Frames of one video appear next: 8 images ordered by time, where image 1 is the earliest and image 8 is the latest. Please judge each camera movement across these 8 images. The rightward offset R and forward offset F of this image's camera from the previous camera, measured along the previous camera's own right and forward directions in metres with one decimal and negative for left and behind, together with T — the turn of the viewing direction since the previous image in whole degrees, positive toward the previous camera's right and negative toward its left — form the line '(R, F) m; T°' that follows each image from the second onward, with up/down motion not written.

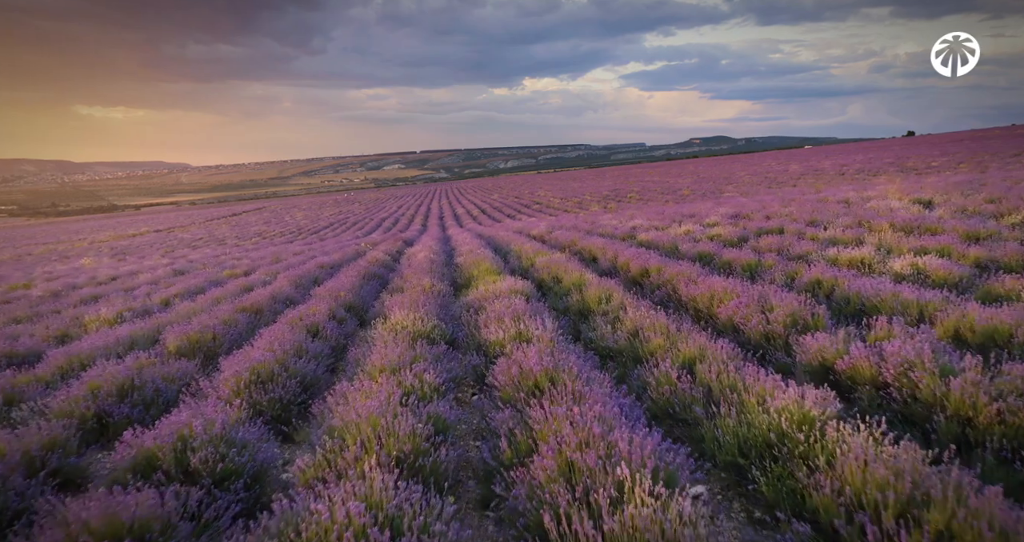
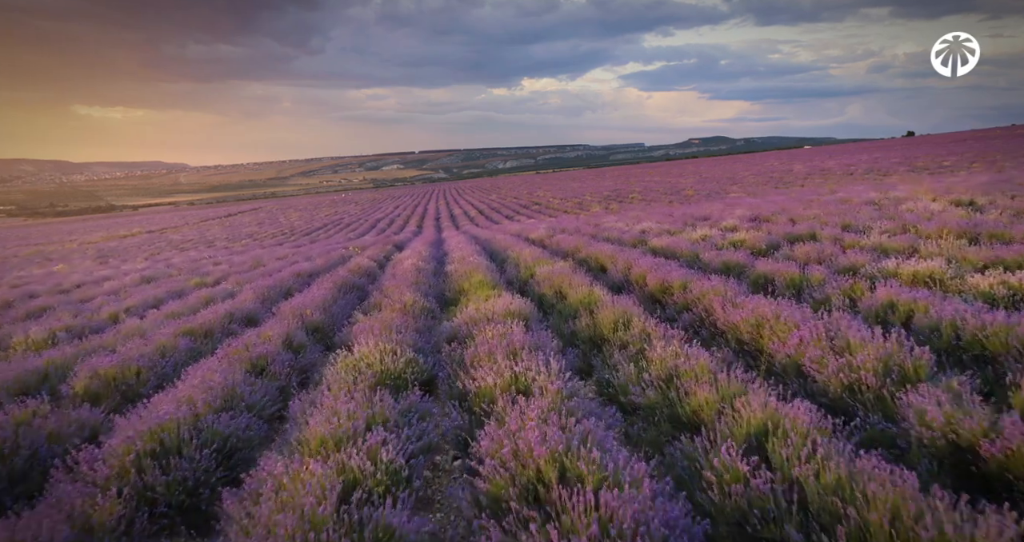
(0.0, +1.4) m; 0°
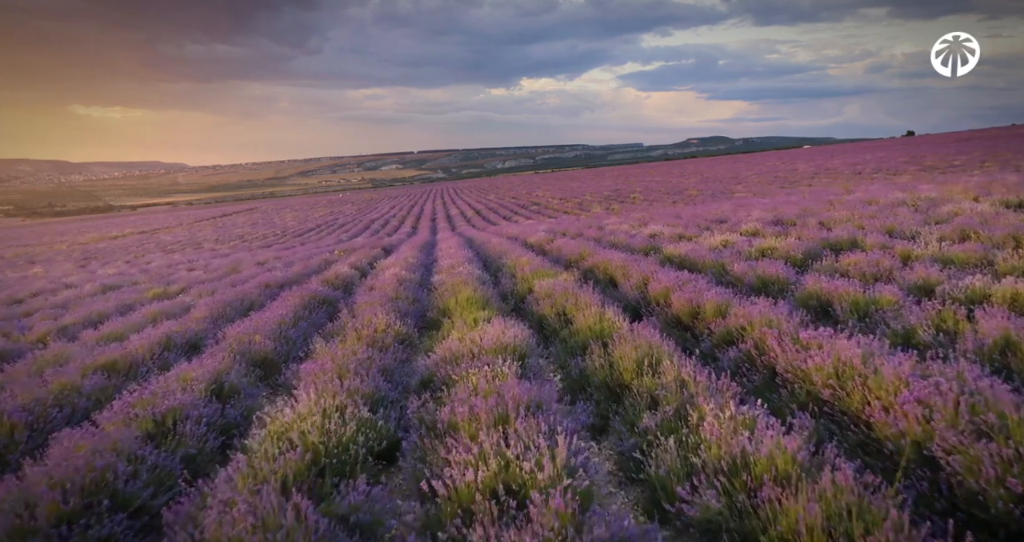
(+0.1, +1.4) m; 0°
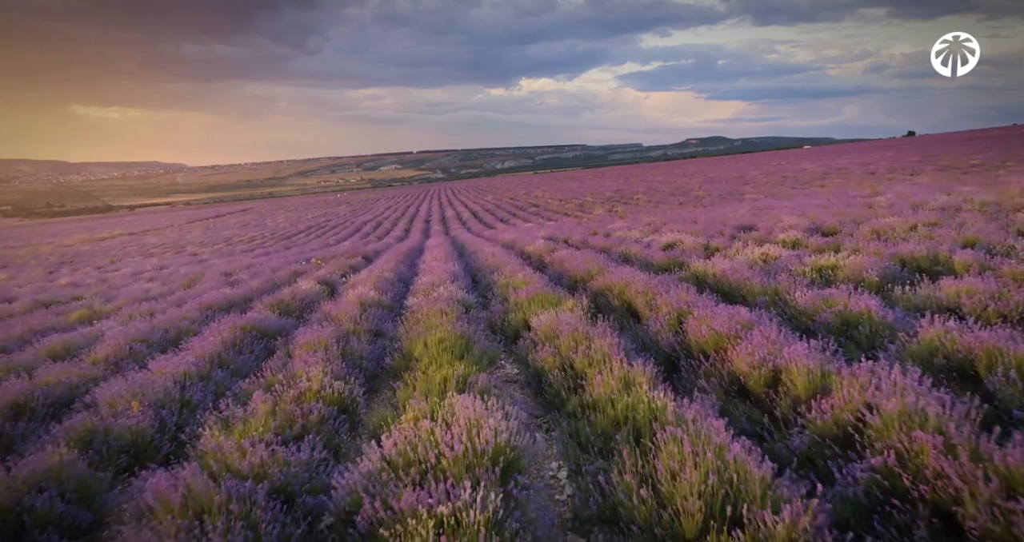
(+0.1, +2.0) m; 0°
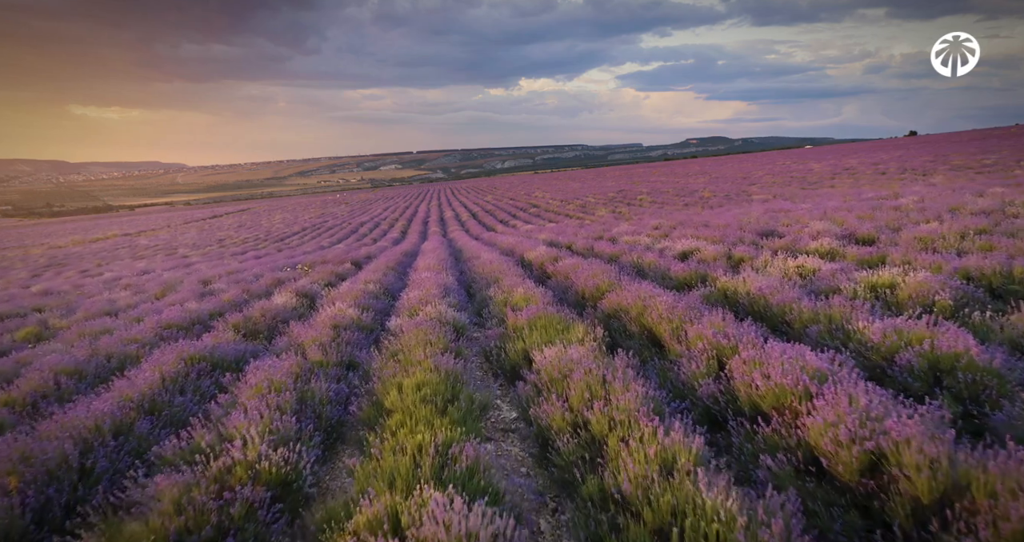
(0.0, +1.1) m; 0°
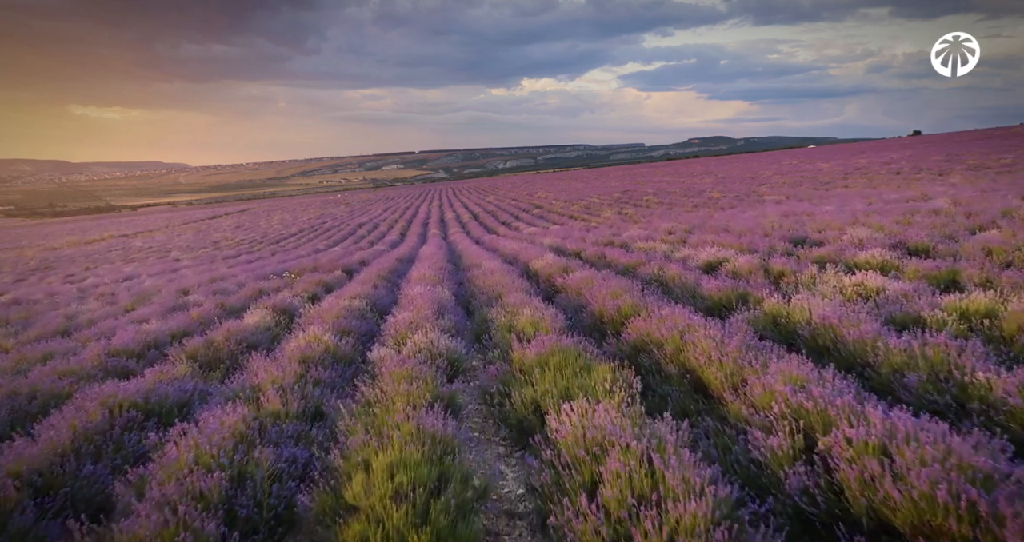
(0.0, +1.2) m; 0°
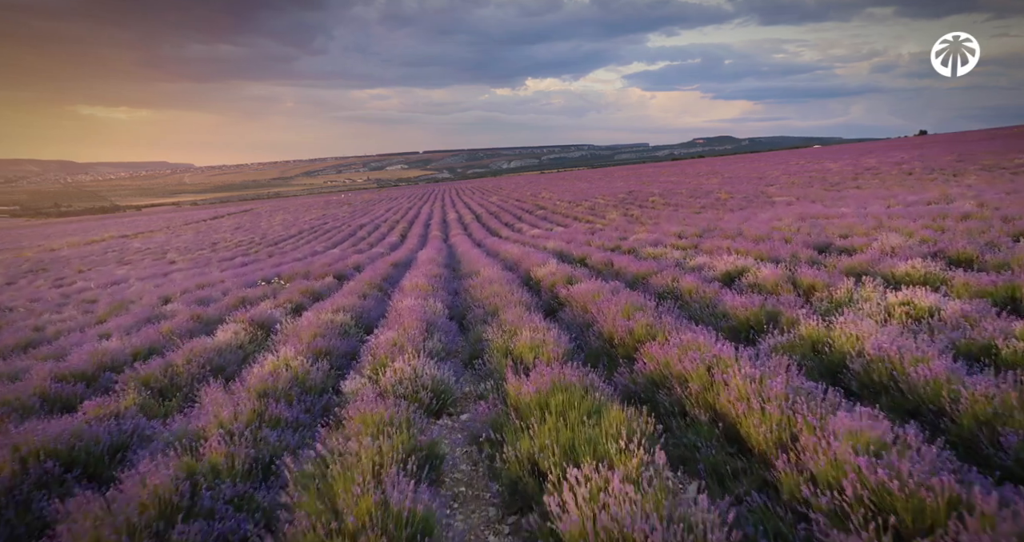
(+0.1, +0.8) m; 0°
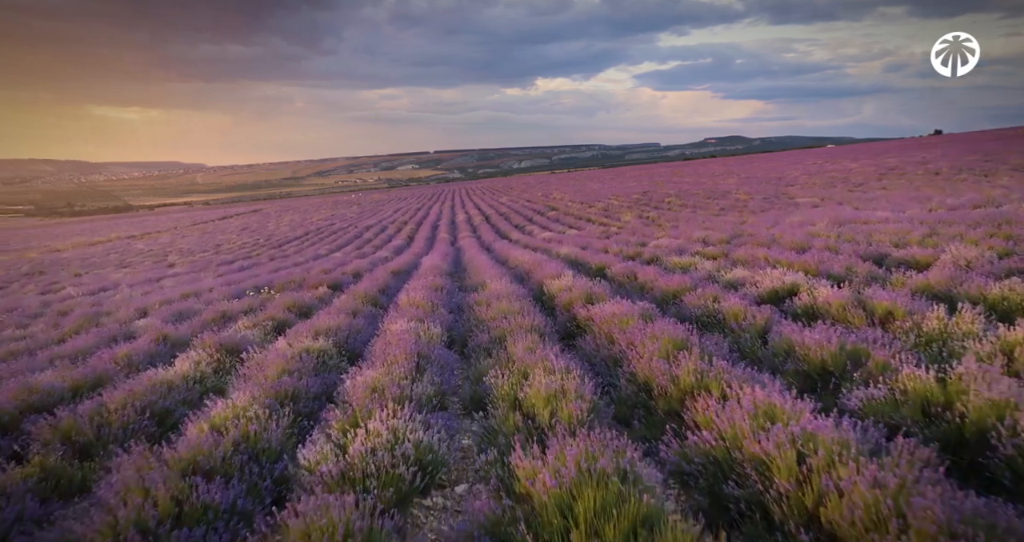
(0.0, +1.2) m; -1°
